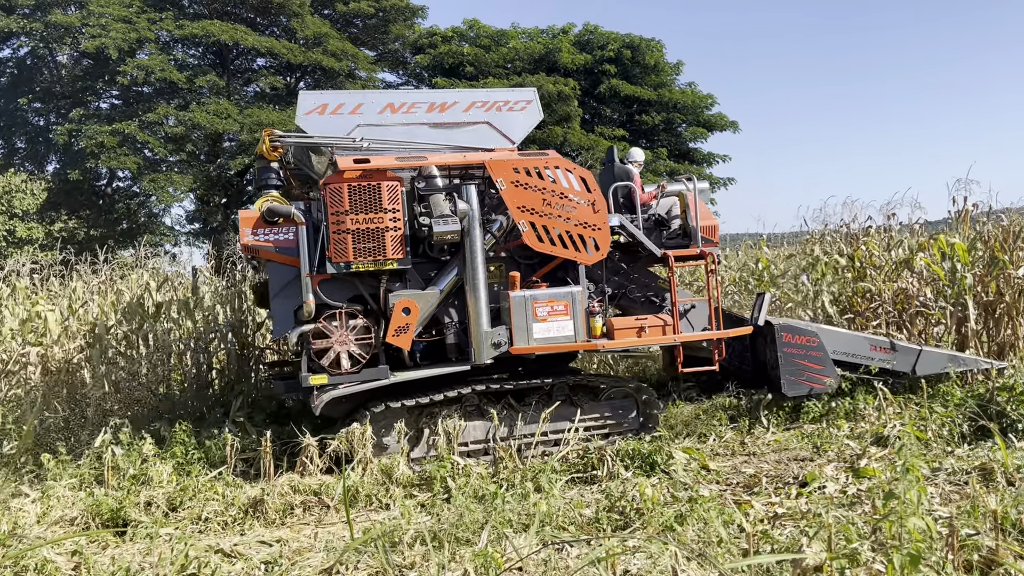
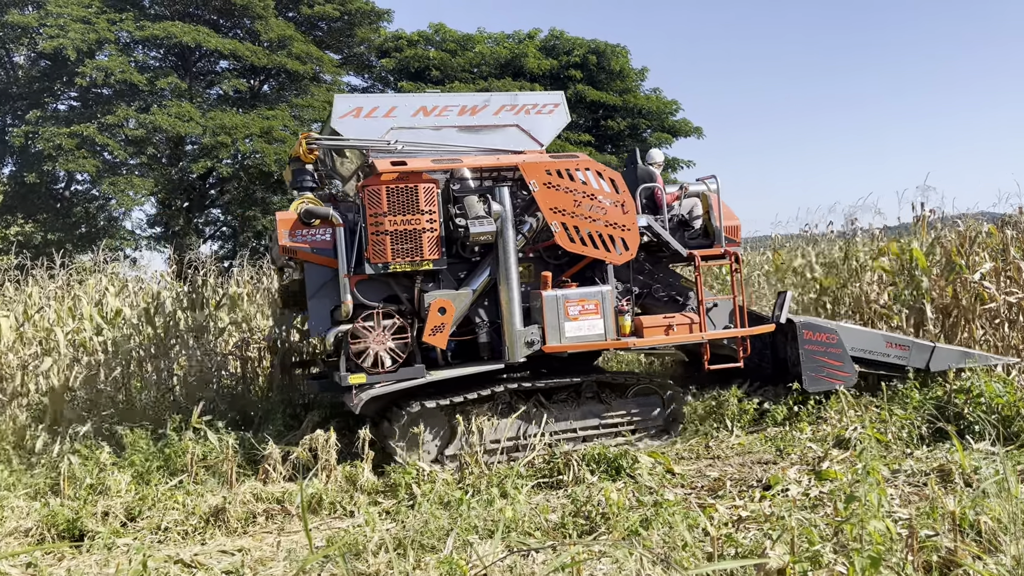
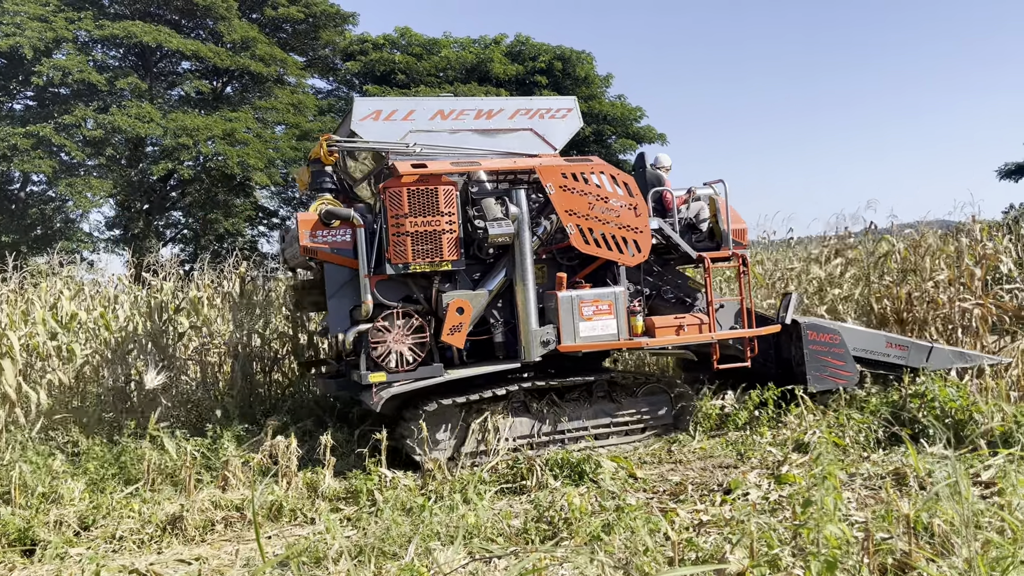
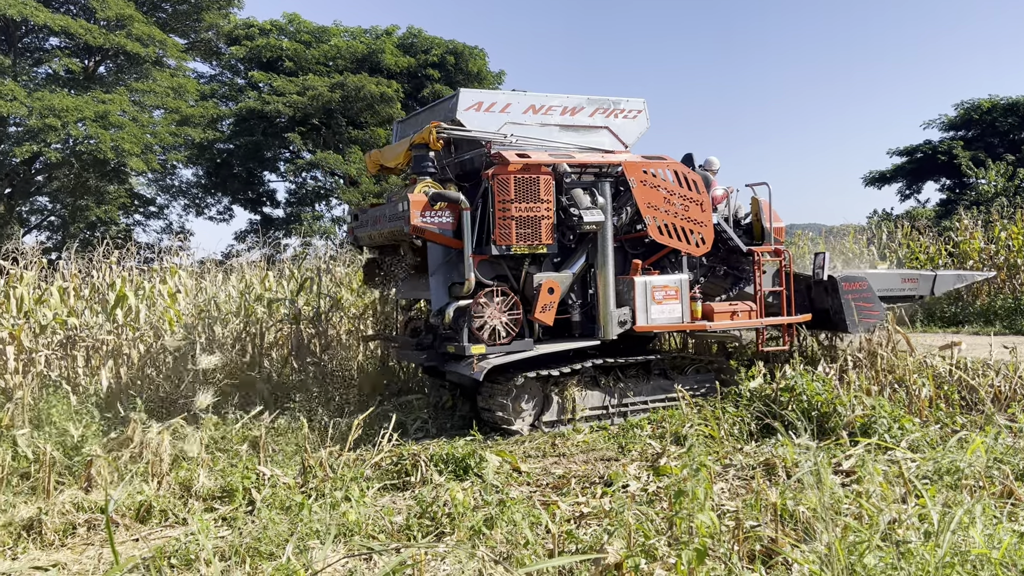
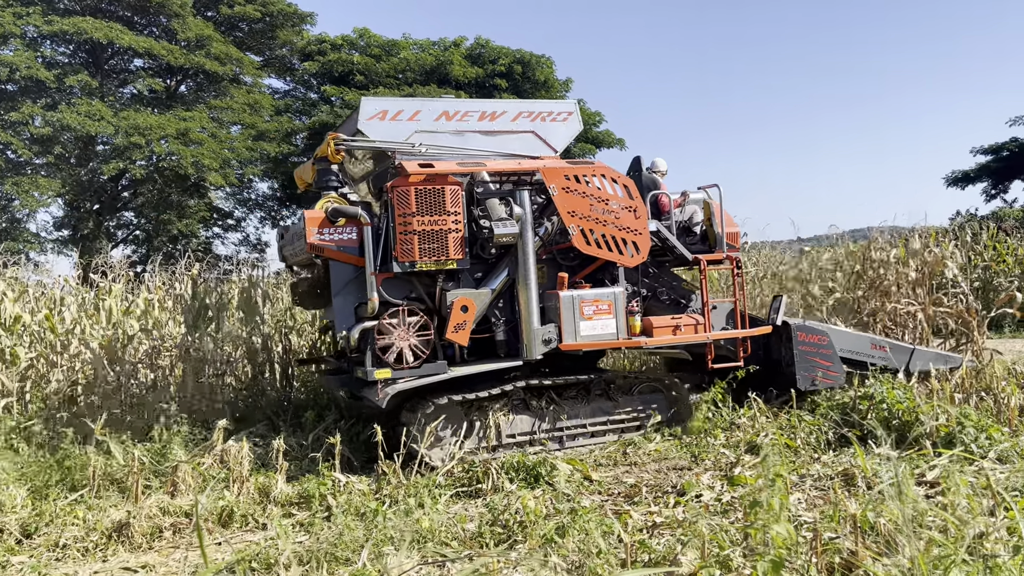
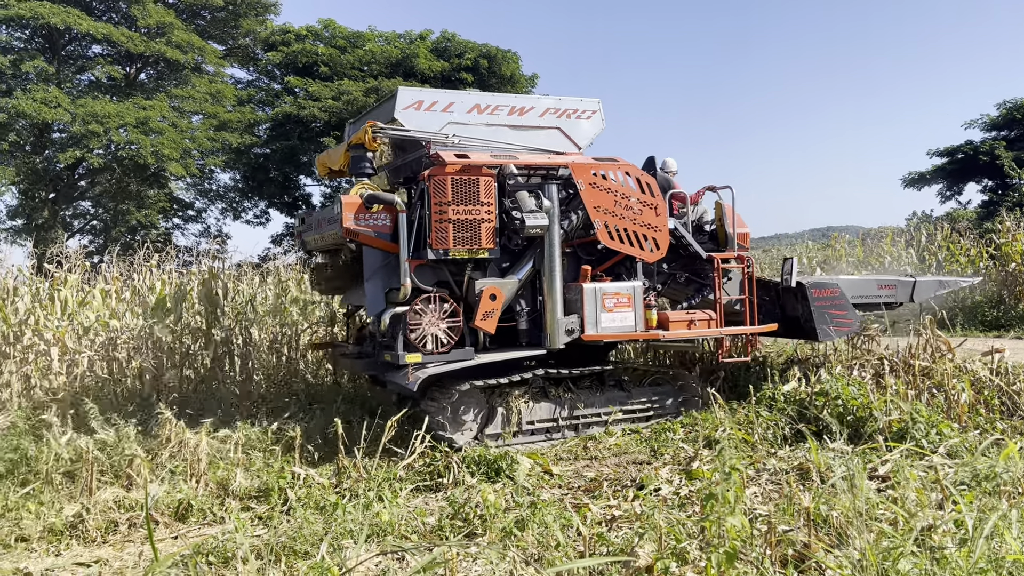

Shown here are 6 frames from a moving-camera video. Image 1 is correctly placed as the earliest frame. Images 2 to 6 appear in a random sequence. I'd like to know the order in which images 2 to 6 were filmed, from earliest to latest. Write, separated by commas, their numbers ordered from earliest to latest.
2, 3, 5, 4, 6
